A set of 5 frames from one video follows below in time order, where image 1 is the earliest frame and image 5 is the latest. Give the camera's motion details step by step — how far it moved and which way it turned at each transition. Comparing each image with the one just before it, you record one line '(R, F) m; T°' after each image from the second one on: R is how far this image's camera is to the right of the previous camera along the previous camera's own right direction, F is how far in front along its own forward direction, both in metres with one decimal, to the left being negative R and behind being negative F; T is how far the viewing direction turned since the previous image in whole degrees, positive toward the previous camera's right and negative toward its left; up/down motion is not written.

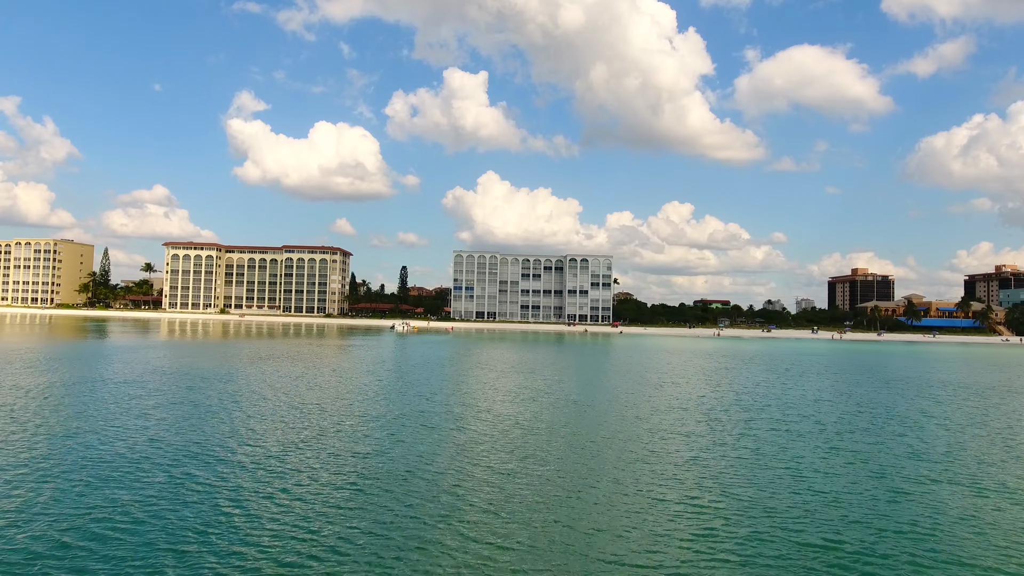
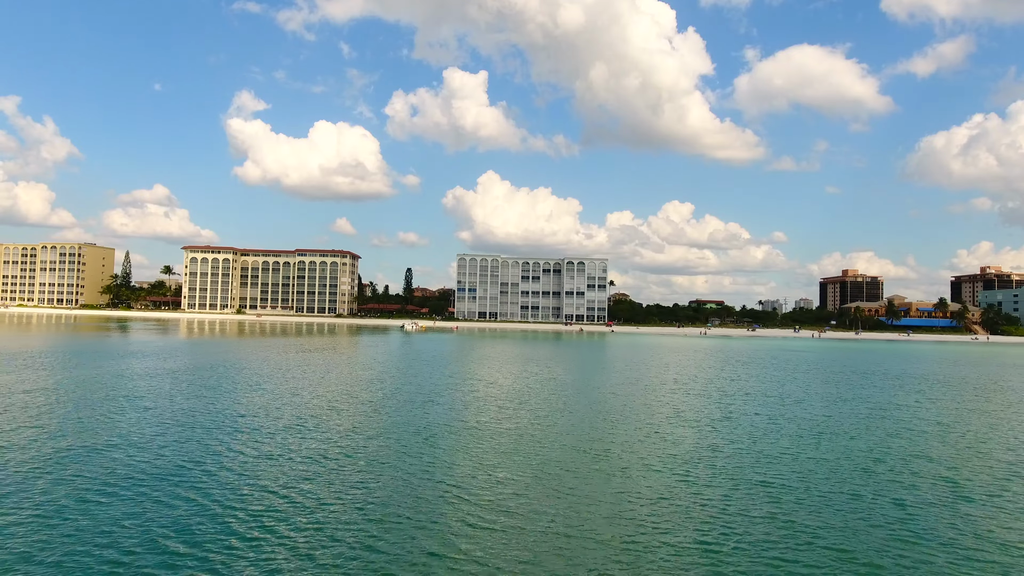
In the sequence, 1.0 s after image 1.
(0.0, -6.0) m; 0°
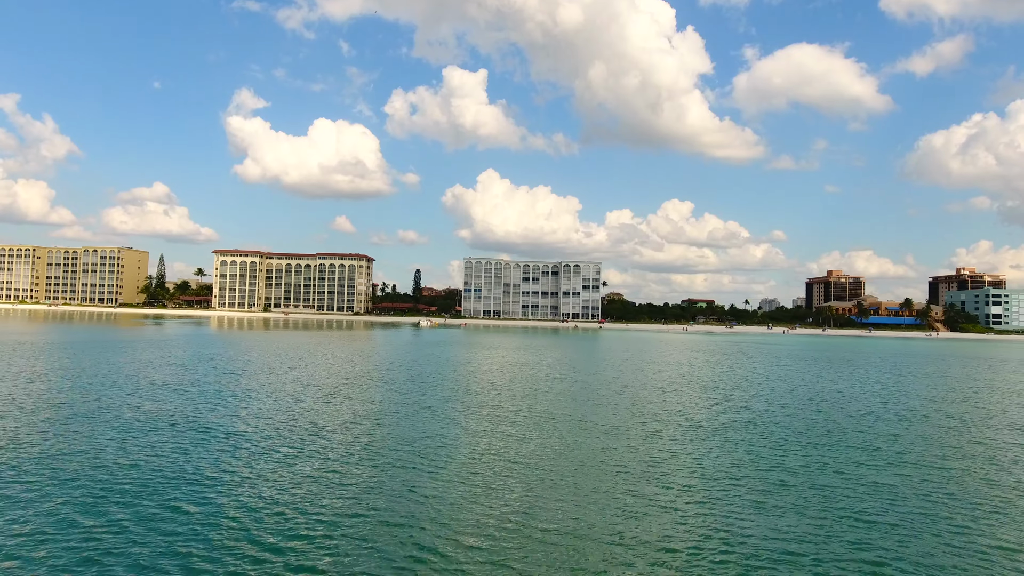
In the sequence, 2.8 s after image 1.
(-0.5, -11.0) m; 0°
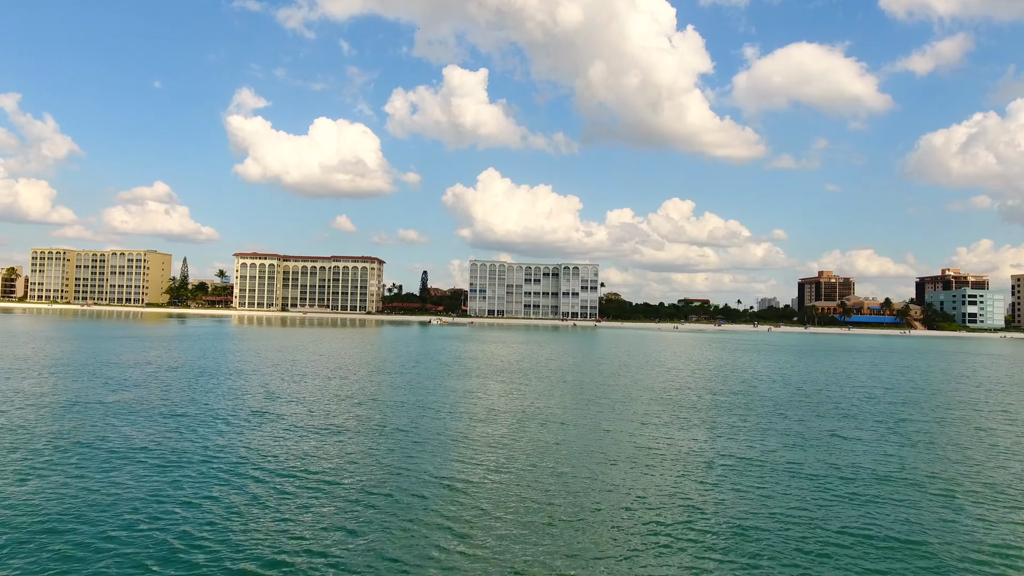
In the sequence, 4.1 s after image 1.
(-0.5, -7.9) m; 0°
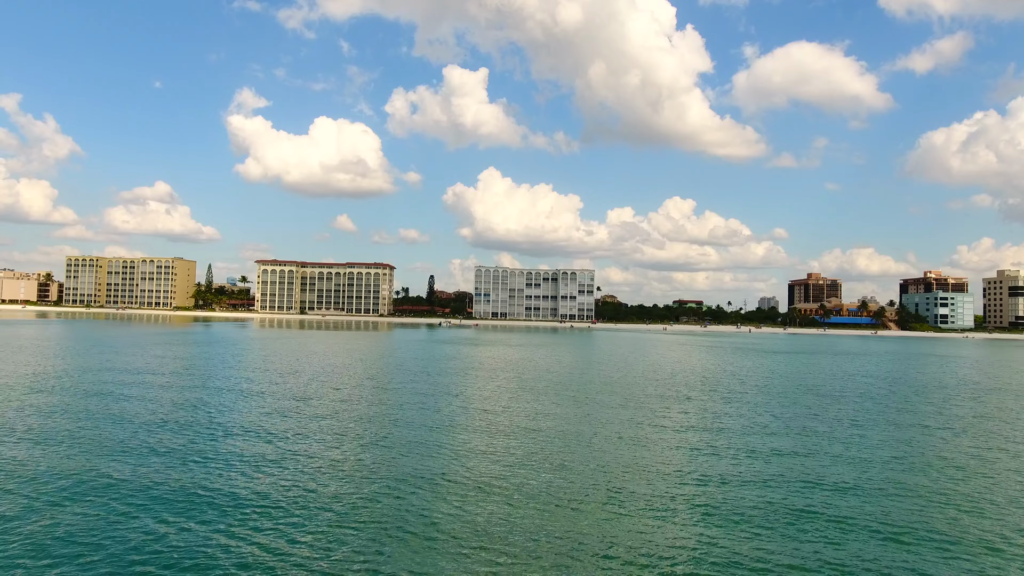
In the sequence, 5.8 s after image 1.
(-0.3, -10.0) m; 0°
